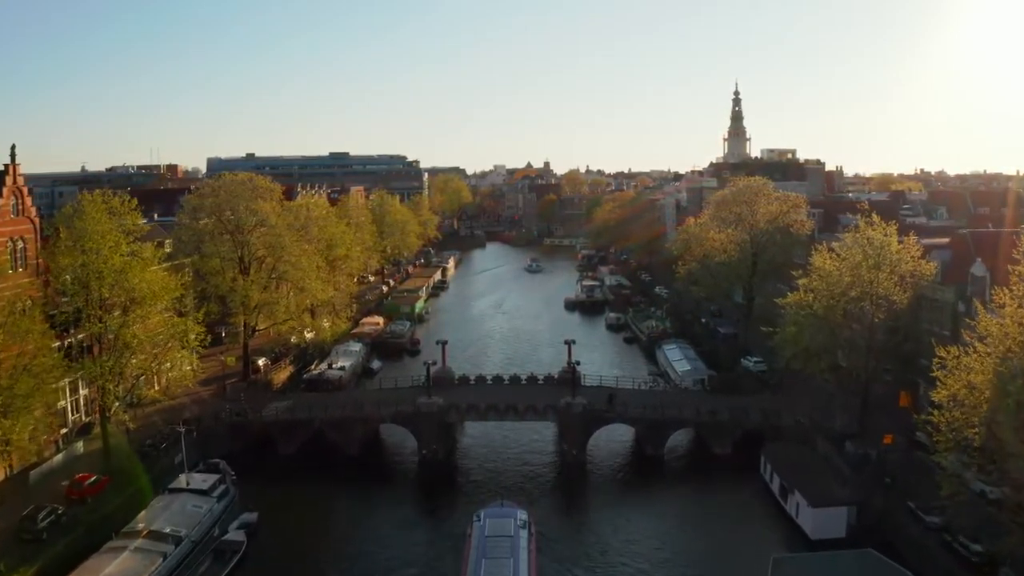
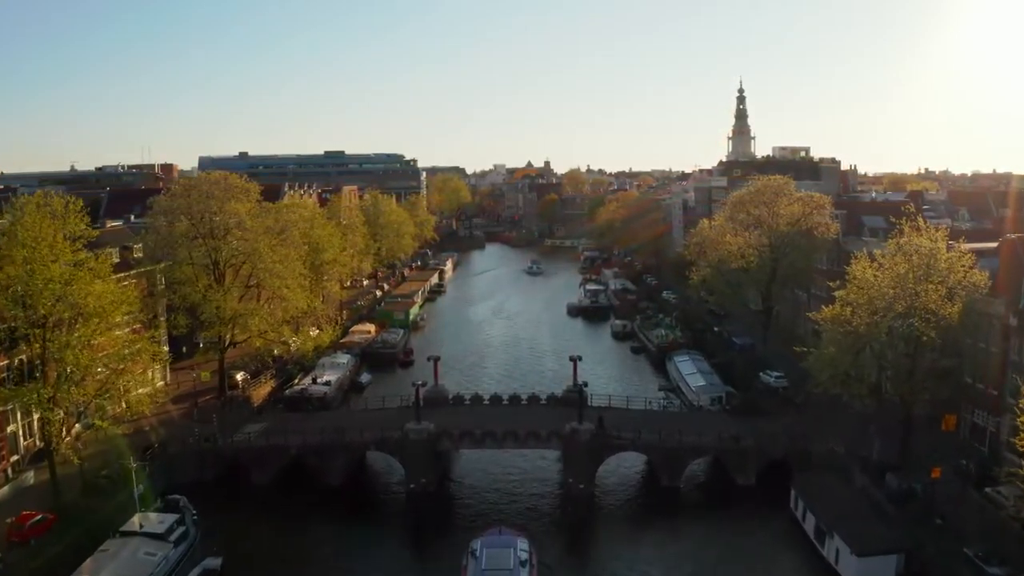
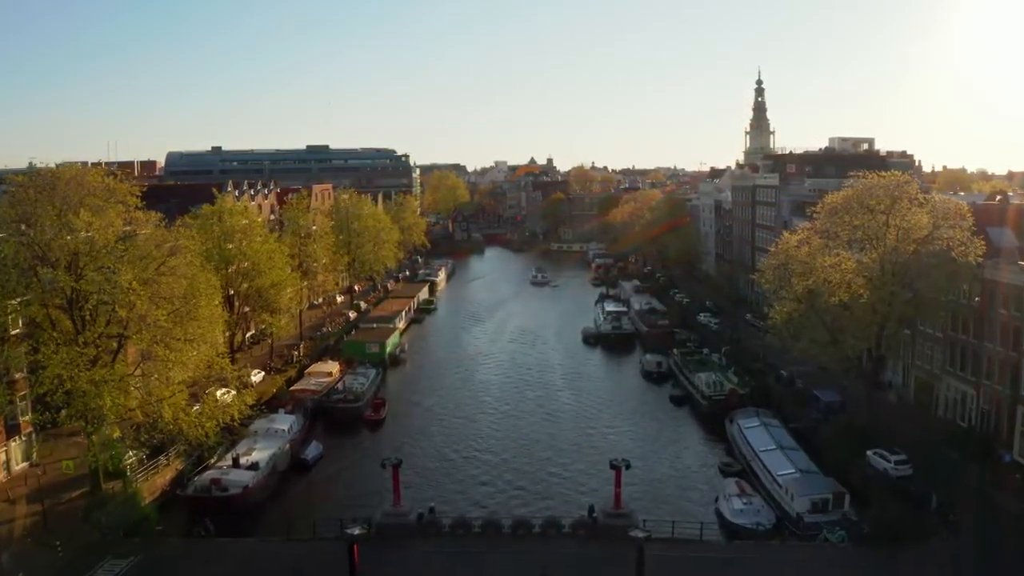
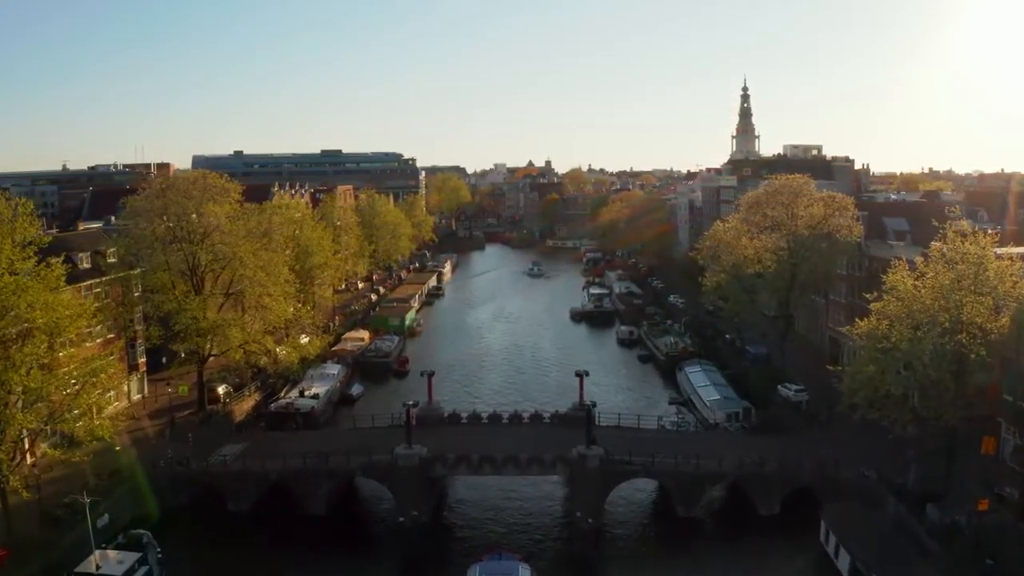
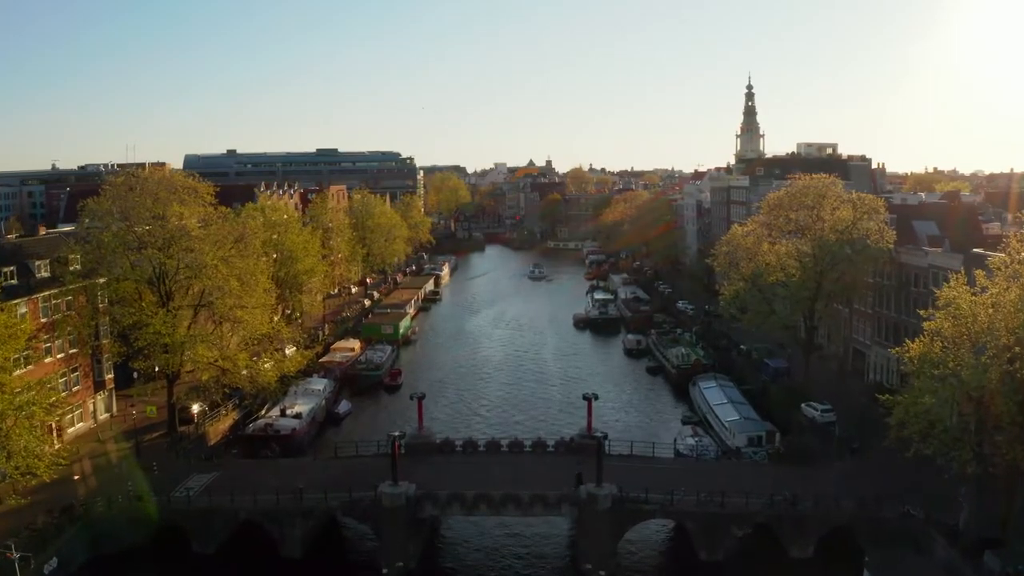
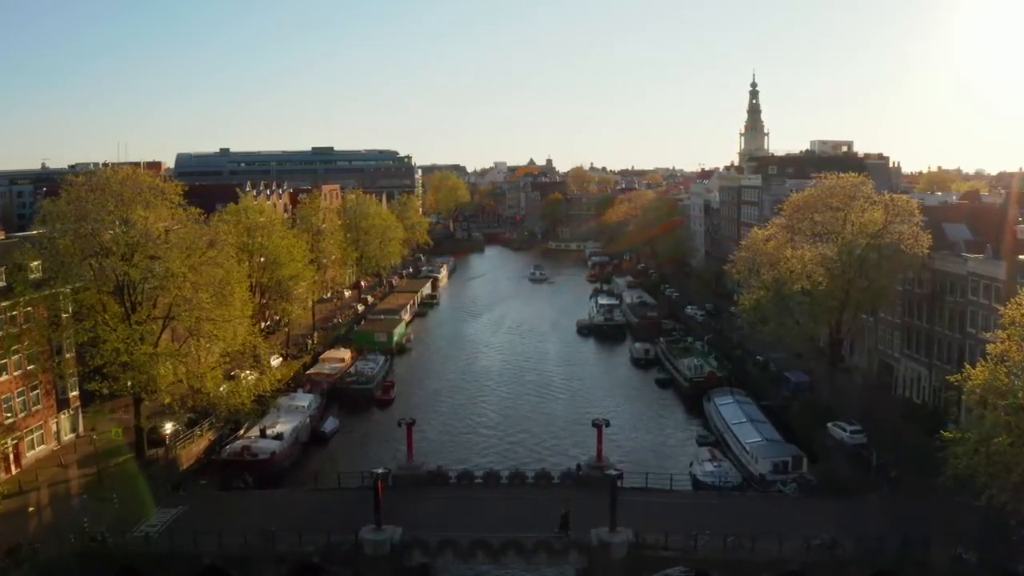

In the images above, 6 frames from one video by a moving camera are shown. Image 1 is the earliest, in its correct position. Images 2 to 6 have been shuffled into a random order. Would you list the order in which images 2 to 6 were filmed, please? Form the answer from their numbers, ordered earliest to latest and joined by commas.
2, 4, 5, 6, 3
